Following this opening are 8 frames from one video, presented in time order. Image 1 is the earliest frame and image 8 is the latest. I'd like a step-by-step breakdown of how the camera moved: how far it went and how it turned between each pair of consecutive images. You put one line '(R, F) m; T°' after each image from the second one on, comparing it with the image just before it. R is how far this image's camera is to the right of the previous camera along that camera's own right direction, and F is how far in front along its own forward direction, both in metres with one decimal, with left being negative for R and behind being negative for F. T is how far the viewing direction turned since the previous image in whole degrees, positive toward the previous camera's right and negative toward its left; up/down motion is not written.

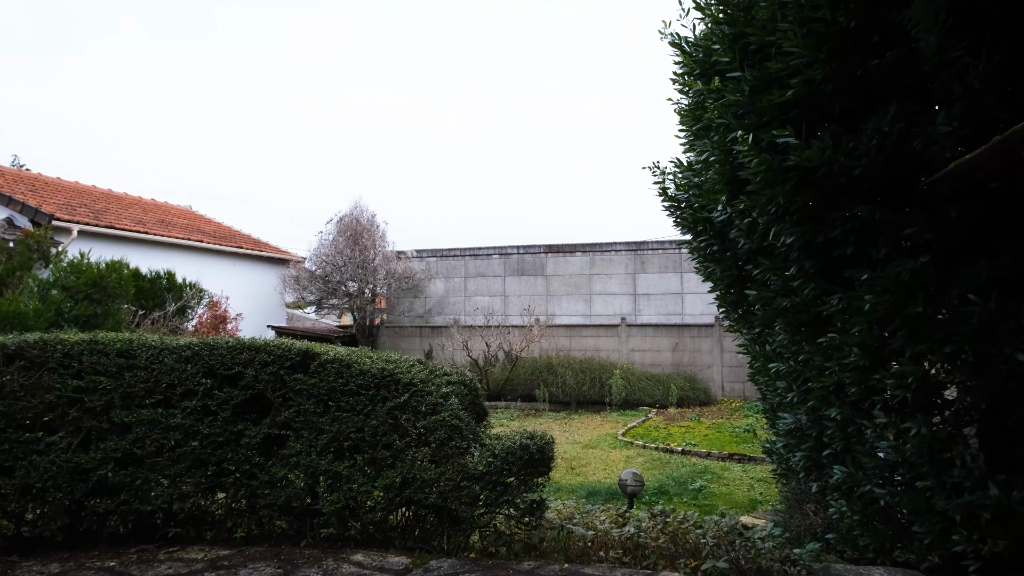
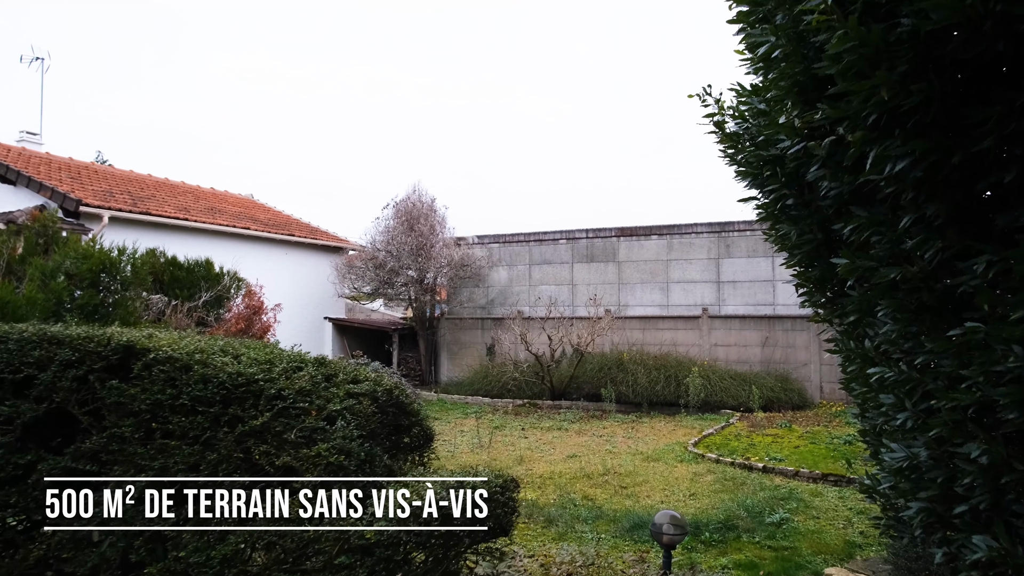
(+0.6, +1.3) m; -8°
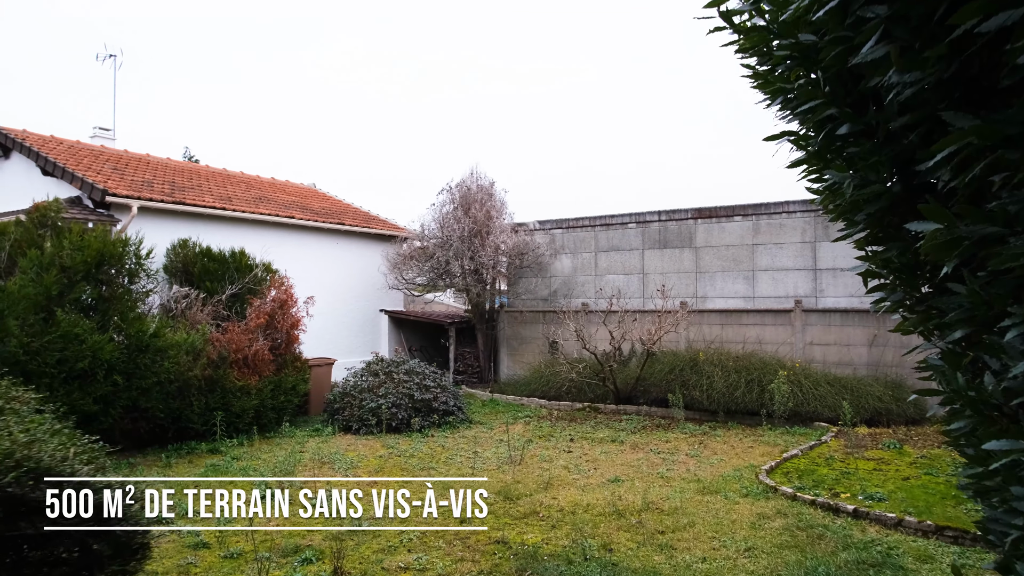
(+0.8, +1.4) m; -9°
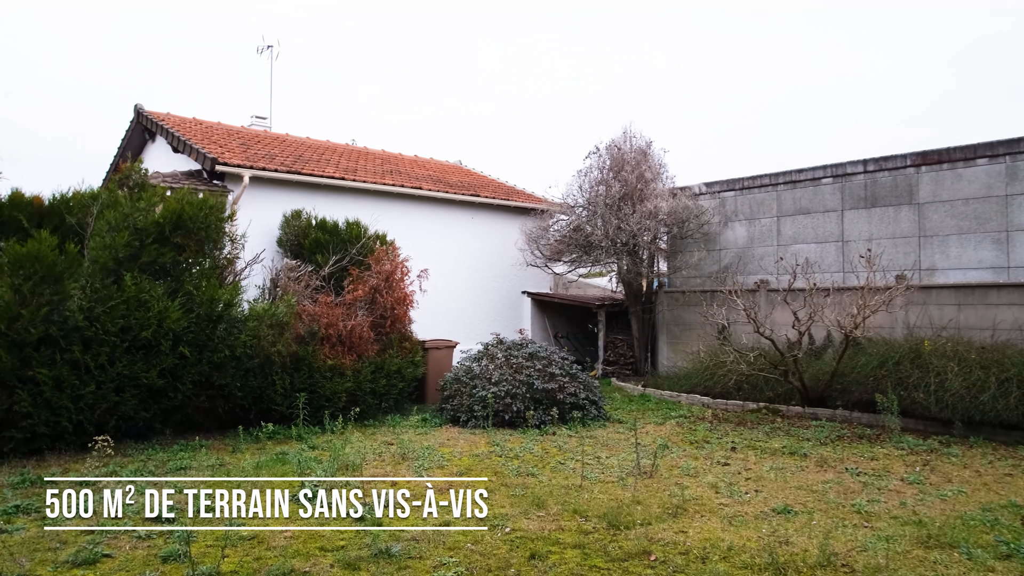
(+0.6, +1.9) m; -16°
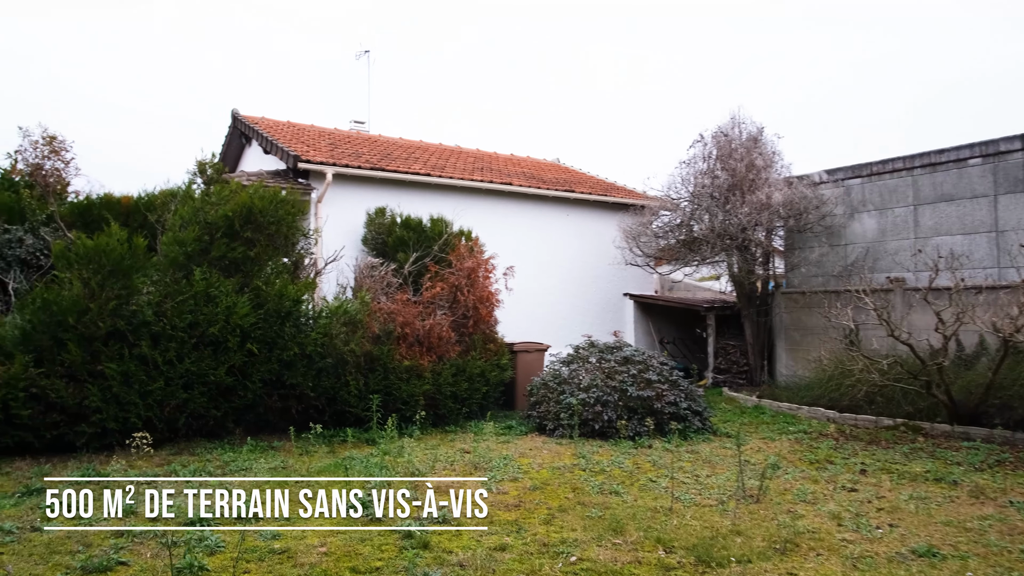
(+0.3, +0.7) m; -9°
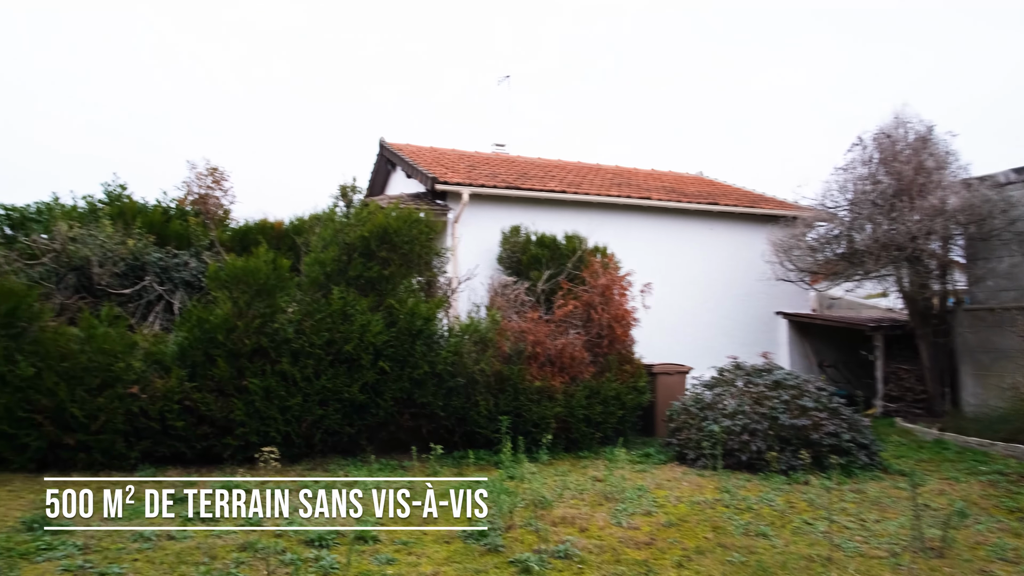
(+0.1, +0.3) m; -12°
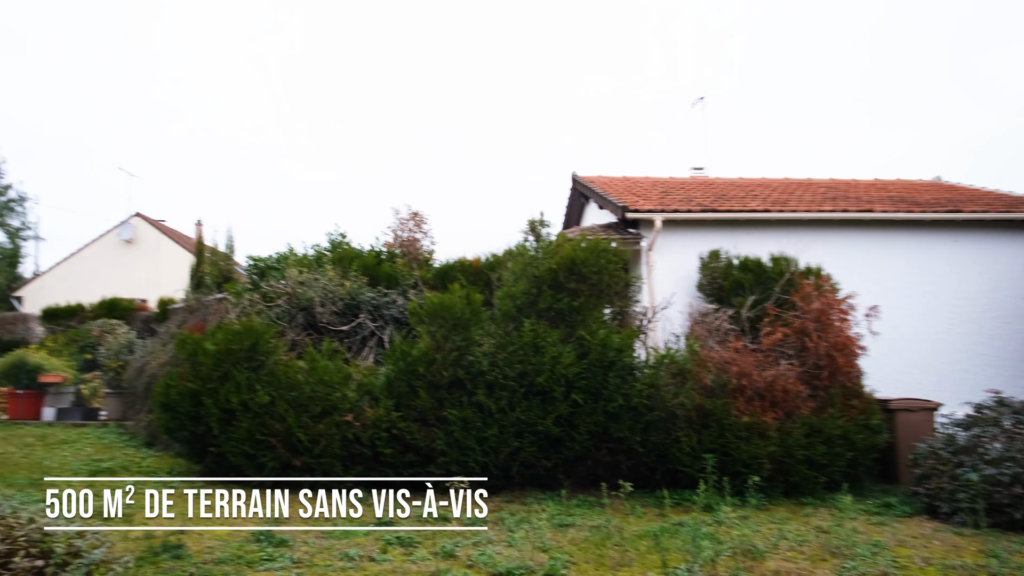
(+0.2, +0.1) m; -18°
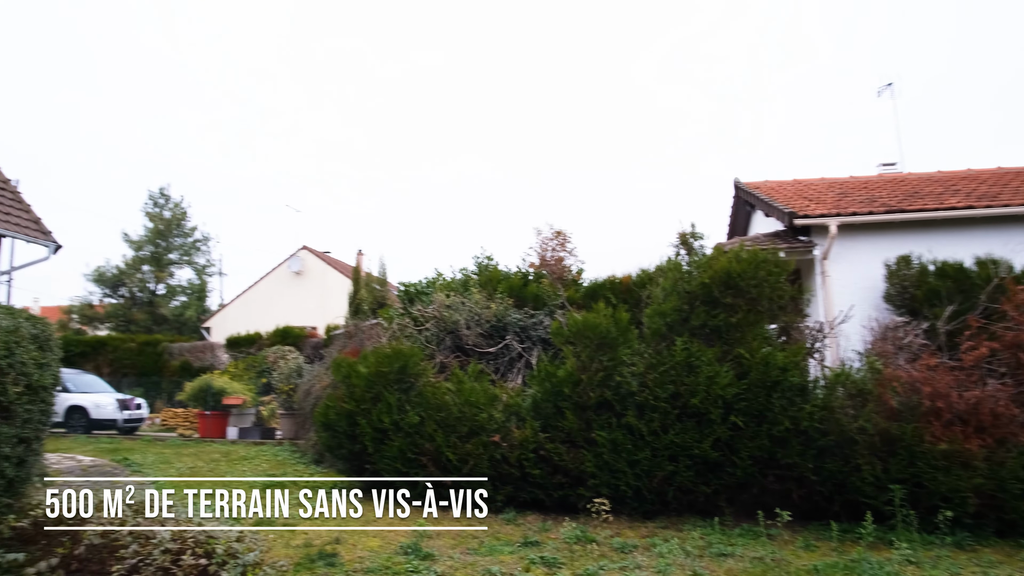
(+0.2, +0.2) m; -14°
